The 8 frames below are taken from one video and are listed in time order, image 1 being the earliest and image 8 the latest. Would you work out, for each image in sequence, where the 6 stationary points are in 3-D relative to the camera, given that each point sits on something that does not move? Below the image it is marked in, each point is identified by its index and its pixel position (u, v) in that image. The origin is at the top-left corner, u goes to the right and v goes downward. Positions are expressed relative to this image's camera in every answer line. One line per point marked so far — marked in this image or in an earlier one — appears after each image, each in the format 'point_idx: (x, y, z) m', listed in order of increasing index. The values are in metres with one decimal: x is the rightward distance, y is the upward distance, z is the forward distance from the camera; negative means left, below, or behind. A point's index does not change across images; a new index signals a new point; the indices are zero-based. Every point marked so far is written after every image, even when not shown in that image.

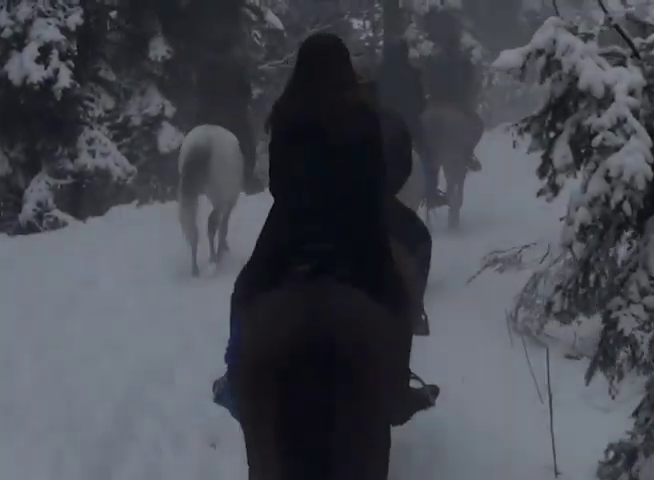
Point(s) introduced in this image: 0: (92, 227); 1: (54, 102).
0: (-2.9, +0.1, +12.3) m
1: (-4.1, +2.1, +15.0) m
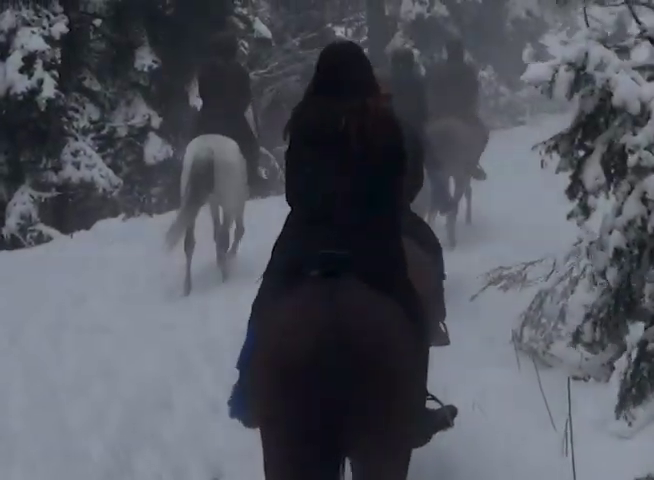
0: (-3.0, 0.0, +12.0) m
1: (-4.3, +1.9, +14.6) m
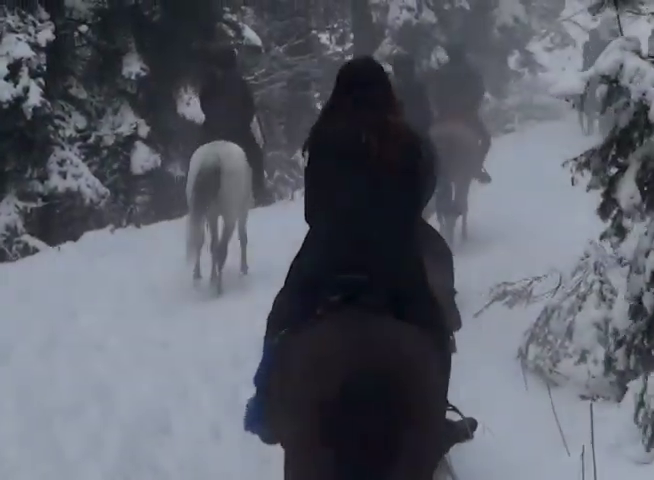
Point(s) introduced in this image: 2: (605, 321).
0: (-3.1, -0.2, +11.6) m
1: (-4.4, +1.7, +14.3) m
2: (+2.0, -0.6, +7.2) m
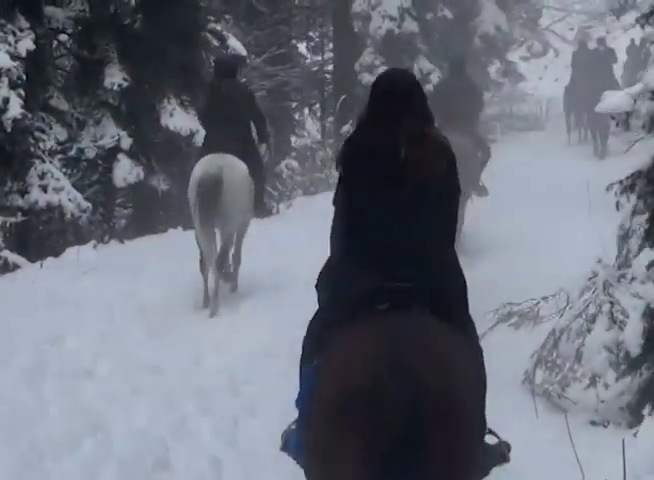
0: (-3.2, -0.4, +11.3) m
1: (-4.6, +1.5, +13.9) m
2: (+2.0, -0.7, +7.0) m
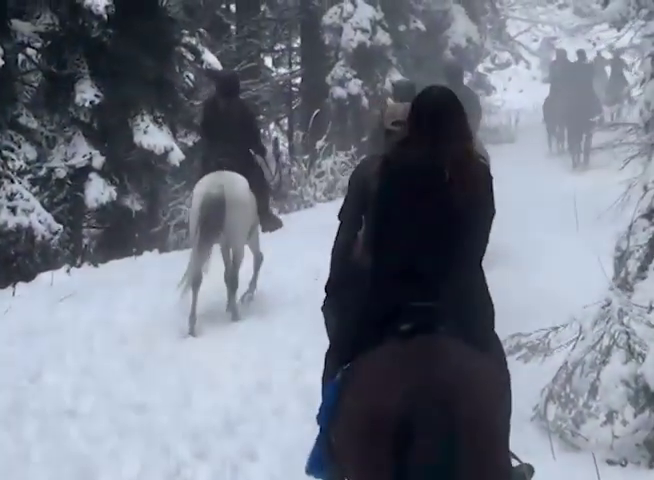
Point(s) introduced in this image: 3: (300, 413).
0: (-3.3, -0.7, +10.7) m
1: (-4.8, +1.2, +13.3) m
2: (+2.1, -0.9, +6.6) m
3: (-0.2, -1.3, +7.6) m
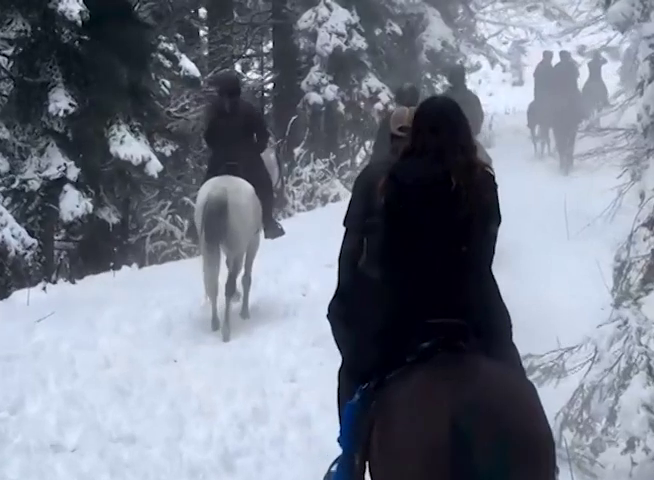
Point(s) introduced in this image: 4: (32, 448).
0: (-3.4, -0.8, +10.2) m
1: (-5.0, +1.0, +12.7) m
2: (+2.1, -1.0, +6.2) m
3: (-0.2, -1.5, +7.1) m
4: (-2.1, -1.5, +6.8) m
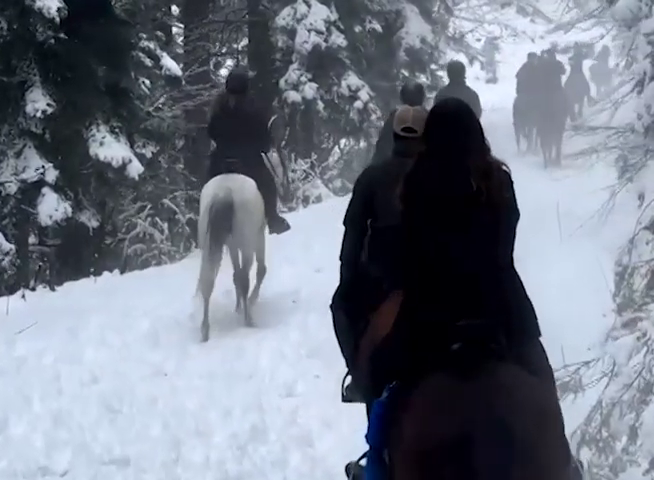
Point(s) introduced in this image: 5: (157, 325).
0: (-3.5, -0.9, +9.7) m
1: (-5.2, +0.9, +12.2) m
2: (+2.2, -1.1, +5.9) m
3: (-0.2, -1.5, +6.8) m
4: (-2.0, -1.5, +6.4) m
5: (-1.8, -0.9, +10.4) m
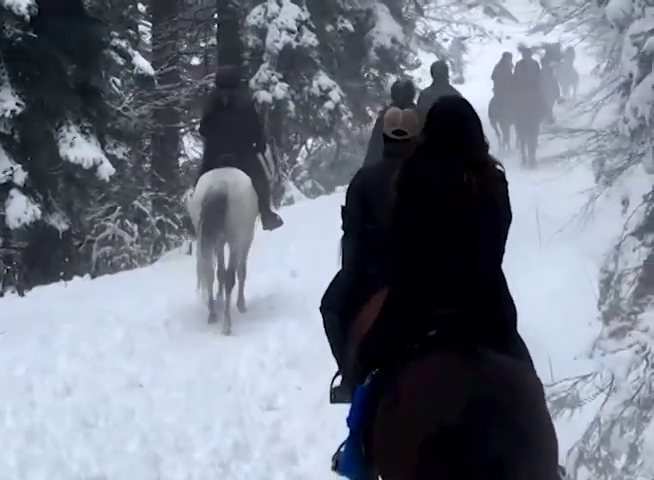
0: (-3.6, -1.0, +9.3) m
1: (-5.4, +0.8, +11.8) m
2: (+2.1, -1.2, +5.8) m
3: (-0.2, -1.6, +6.5) m
4: (-2.1, -1.6, +6.1) m
5: (-2.0, -0.9, +10.1) m
